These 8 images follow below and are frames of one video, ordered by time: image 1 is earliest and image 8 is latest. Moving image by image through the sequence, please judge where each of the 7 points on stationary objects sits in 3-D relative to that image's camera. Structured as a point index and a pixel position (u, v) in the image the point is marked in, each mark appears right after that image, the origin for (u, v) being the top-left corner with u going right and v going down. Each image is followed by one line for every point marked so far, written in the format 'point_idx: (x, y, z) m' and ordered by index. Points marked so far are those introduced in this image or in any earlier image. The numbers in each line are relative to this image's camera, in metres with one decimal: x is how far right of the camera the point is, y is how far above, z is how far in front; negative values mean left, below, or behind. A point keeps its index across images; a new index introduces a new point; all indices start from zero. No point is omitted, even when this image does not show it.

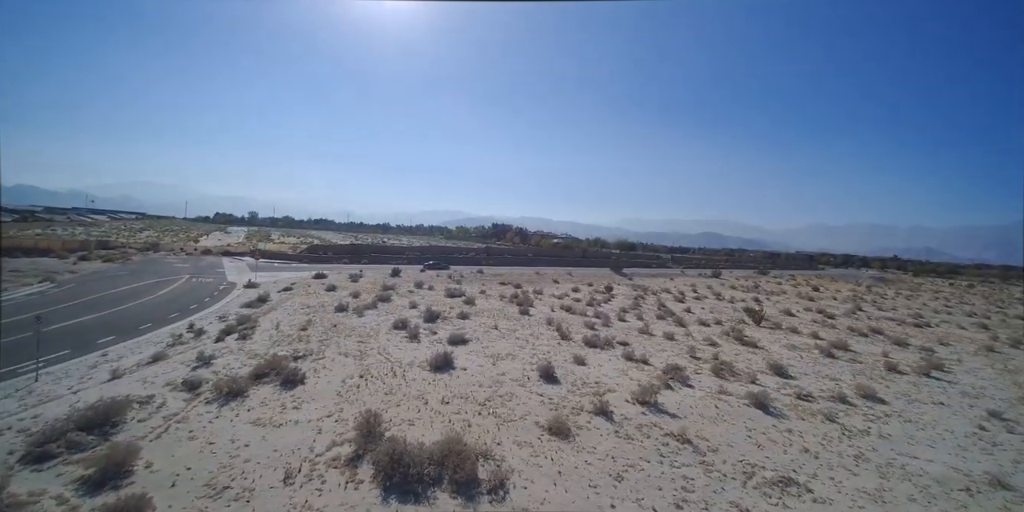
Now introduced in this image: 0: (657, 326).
0: (+7.1, -3.4, +17.8) m
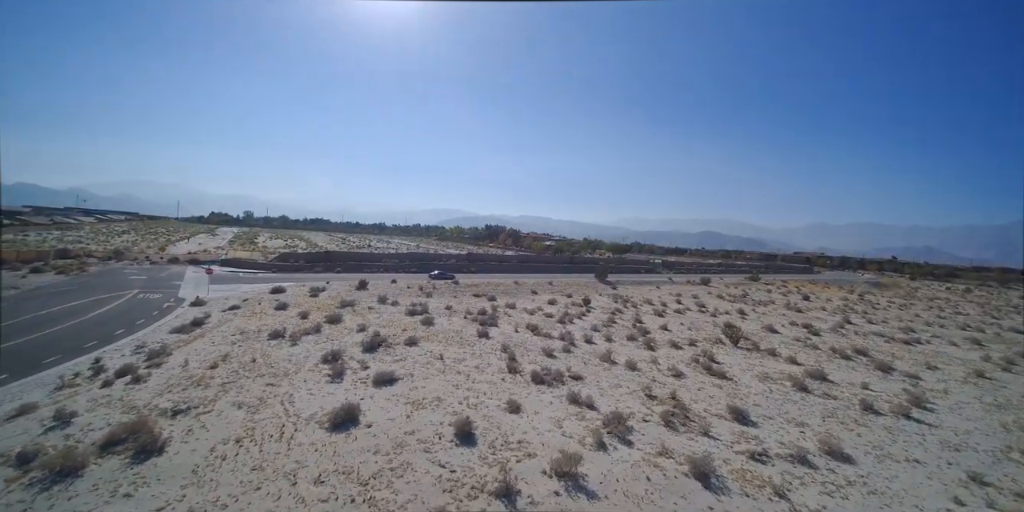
0: (+5.0, -4.3, +16.6) m
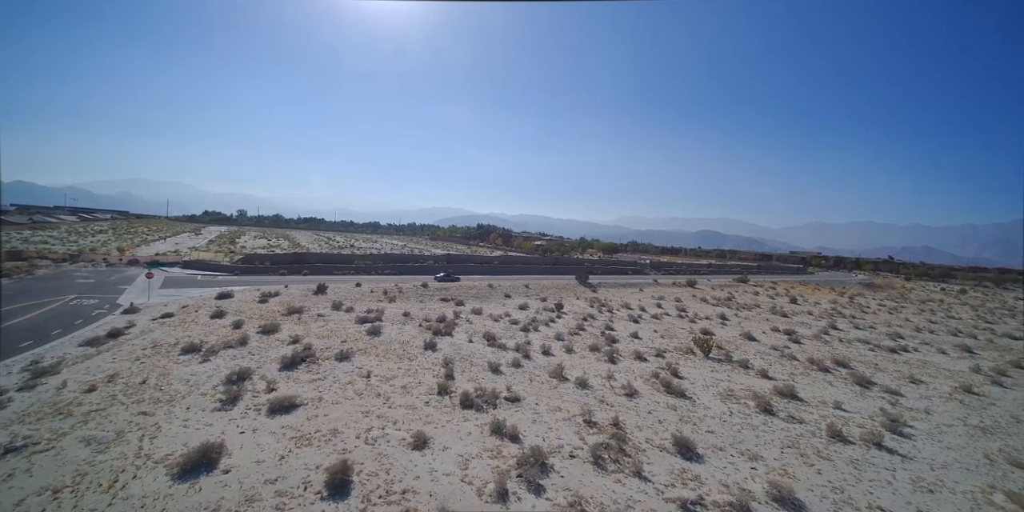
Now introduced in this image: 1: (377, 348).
0: (+2.8, -4.5, +15.2) m
1: (-5.7, -3.9, +15.2) m
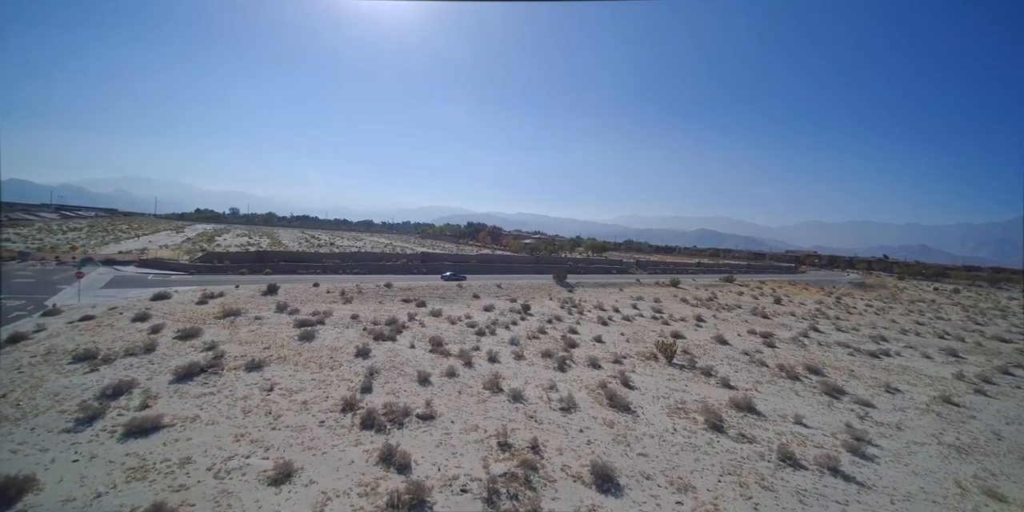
0: (+0.4, -4.4, +13.9) m
1: (-8.1, -3.8, +13.9) m
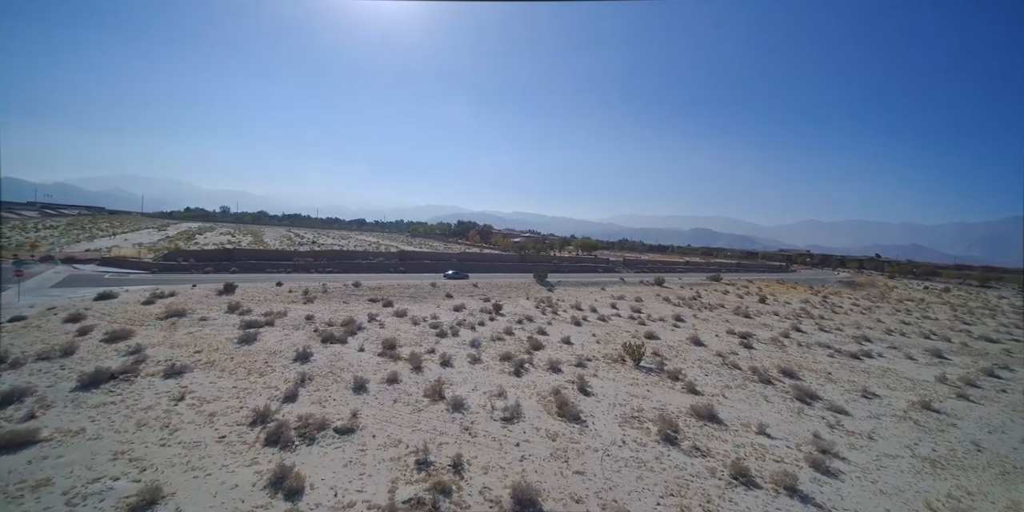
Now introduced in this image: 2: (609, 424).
0: (-1.3, -4.3, +13.0) m
1: (-9.9, -3.7, +12.9) m
2: (+2.8, -4.8, +10.4) m
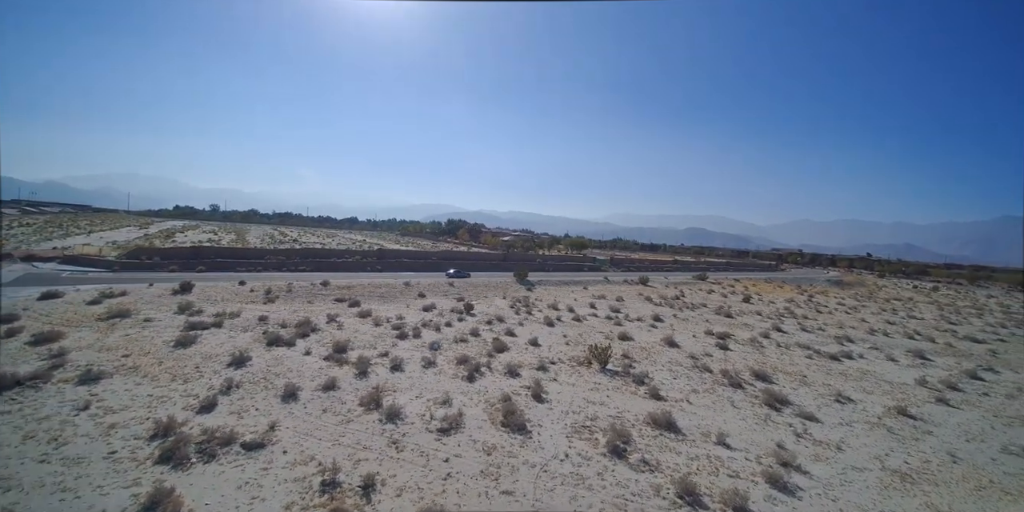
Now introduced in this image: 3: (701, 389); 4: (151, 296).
0: (-3.0, -4.2, +12.1) m
1: (-11.5, -3.6, +12.0) m
2: (+1.2, -4.7, +9.5) m
3: (+6.9, -4.8, +13.3) m
4: (-19.5, -2.1, +19.8) m
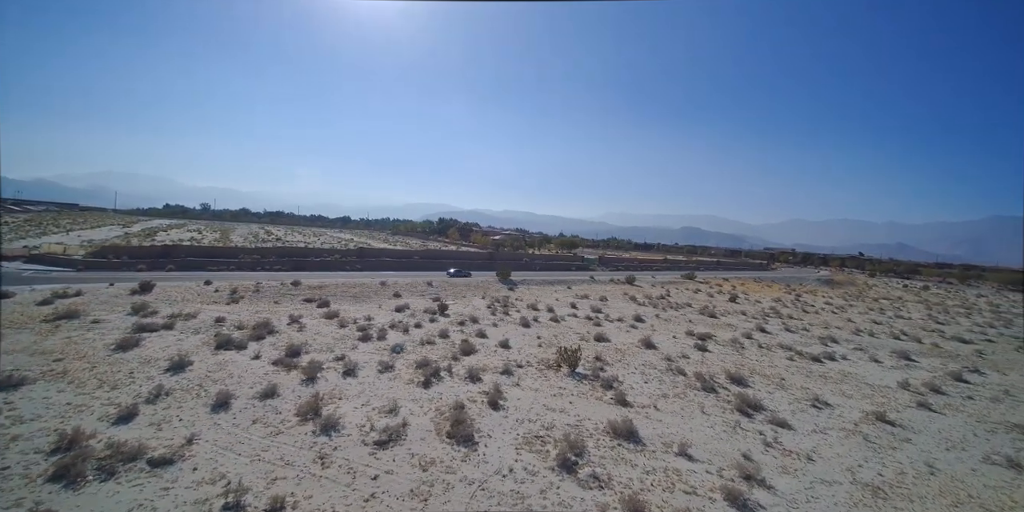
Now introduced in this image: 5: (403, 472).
0: (-4.3, -4.1, +11.4) m
1: (-12.9, -3.5, +11.1) m
2: (-0.2, -4.6, +8.8) m
3: (+5.5, -4.8, +12.6) m
4: (-20.9, -2.0, +18.9) m
5: (-2.3, -4.5, +7.7) m
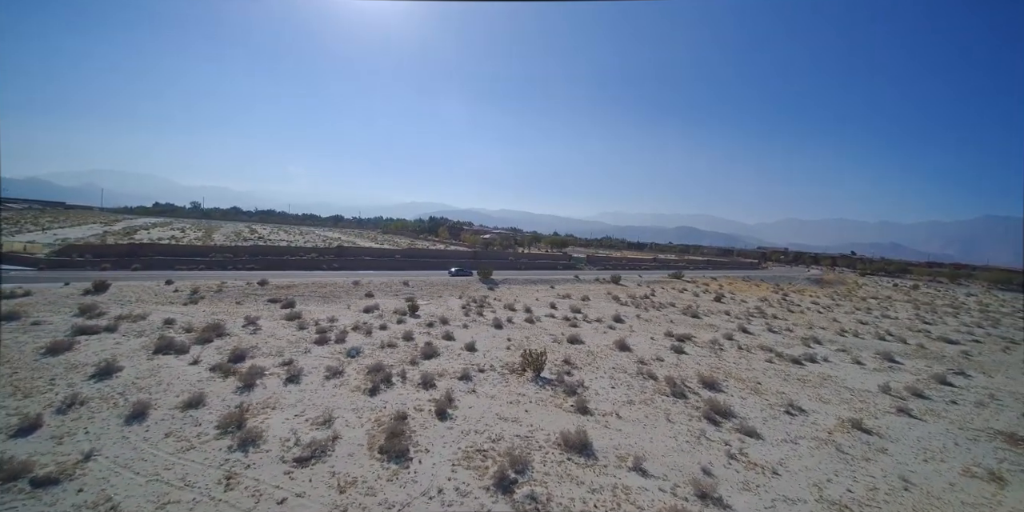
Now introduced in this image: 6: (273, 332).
0: (-5.7, -4.1, +10.6) m
1: (-14.3, -3.5, +10.3) m
2: (-1.6, -4.5, +8.1) m
3: (+4.1, -4.7, +11.9) m
4: (-22.4, -1.9, +18.0) m
5: (-3.7, -4.5, +6.9) m
6: (-10.3, -3.3, +15.7) m
